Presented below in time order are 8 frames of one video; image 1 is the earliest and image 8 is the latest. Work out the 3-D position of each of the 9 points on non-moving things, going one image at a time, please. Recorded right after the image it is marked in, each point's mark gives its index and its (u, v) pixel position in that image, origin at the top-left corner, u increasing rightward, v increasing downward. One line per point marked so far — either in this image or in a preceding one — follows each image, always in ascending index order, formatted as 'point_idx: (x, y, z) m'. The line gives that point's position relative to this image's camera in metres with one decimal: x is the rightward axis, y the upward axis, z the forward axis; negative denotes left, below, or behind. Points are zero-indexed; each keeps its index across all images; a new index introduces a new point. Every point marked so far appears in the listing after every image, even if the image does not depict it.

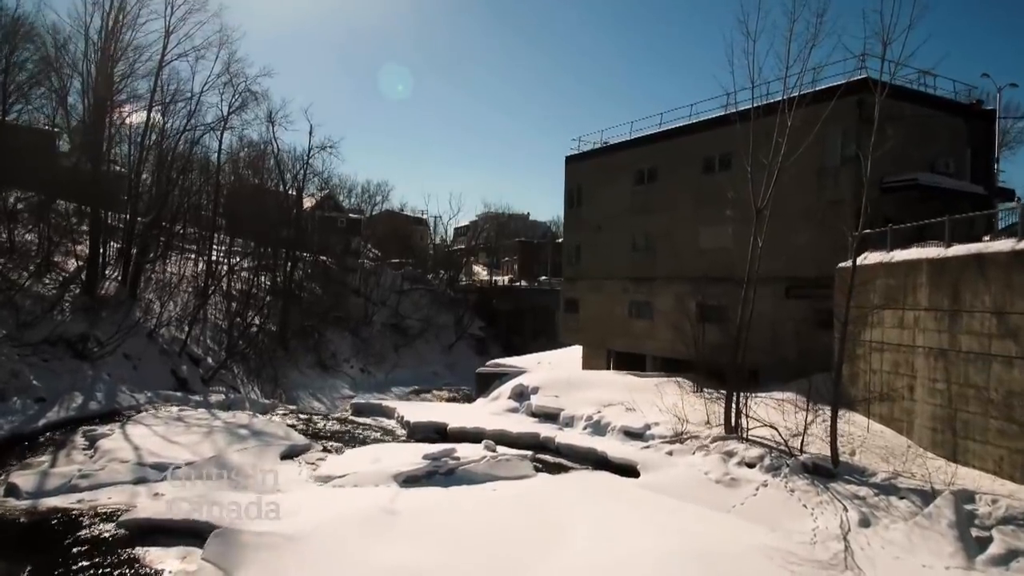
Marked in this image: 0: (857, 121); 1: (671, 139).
0: (+8.0, +3.8, +14.4) m
1: (+4.9, +4.5, +19.1) m
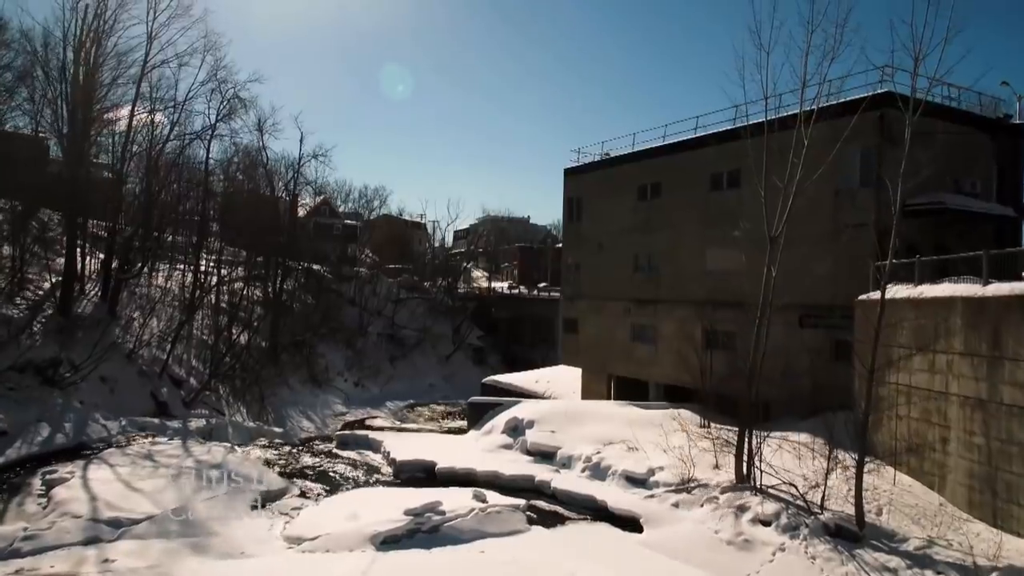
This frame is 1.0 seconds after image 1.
0: (+7.8, +3.2, +13.3) m
1: (+4.7, +3.8, +18.0) m
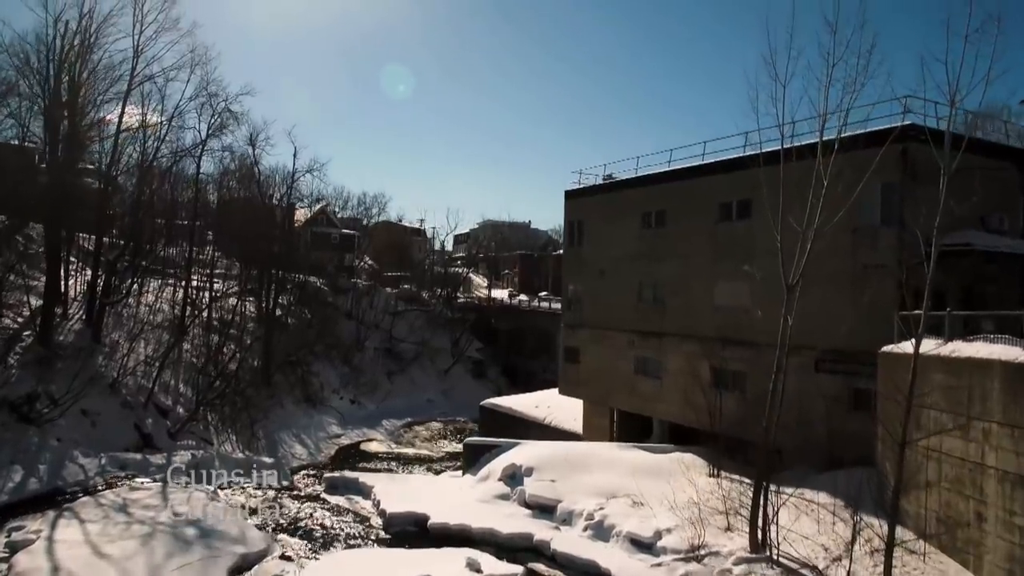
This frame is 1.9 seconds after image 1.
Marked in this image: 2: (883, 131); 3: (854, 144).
0: (+7.8, +2.2, +12.4) m
1: (+4.7, +2.9, +17.1) m
2: (+7.6, +3.2, +12.5) m
3: (+7.2, +3.0, +13.0) m
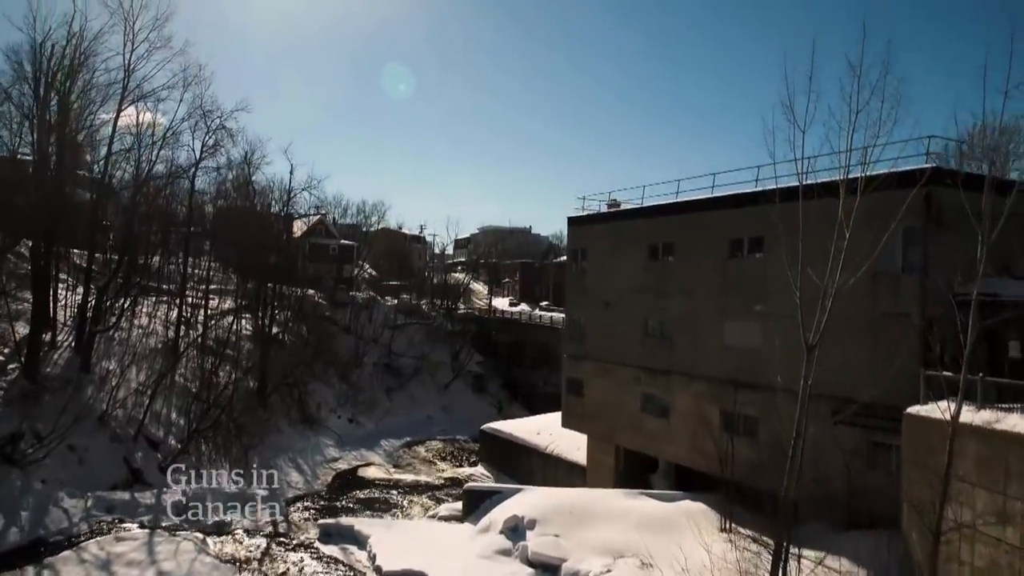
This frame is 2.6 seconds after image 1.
0: (+7.8, +1.3, +11.8) m
1: (+4.7, +1.9, +16.5) m
2: (+7.6, +2.2, +11.9) m
3: (+7.3, +2.0, +12.3) m
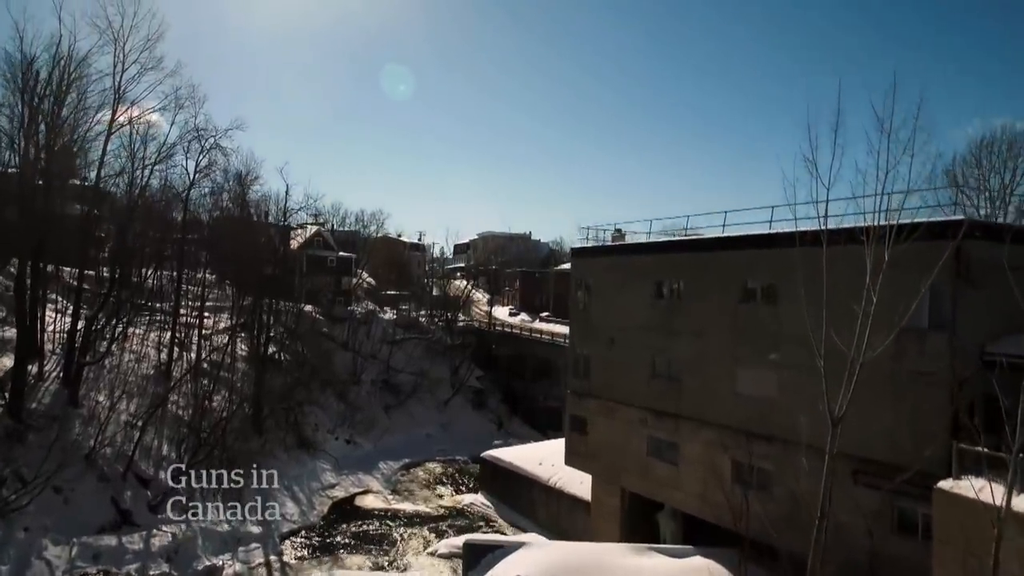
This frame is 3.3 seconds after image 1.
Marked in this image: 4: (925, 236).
0: (+7.9, +0.2, +11.1) m
1: (+4.8, +0.9, +15.8) m
2: (+7.7, +1.1, +11.2) m
3: (+7.3, +1.0, +11.7) m
4: (+7.5, +0.9, +11.5) m
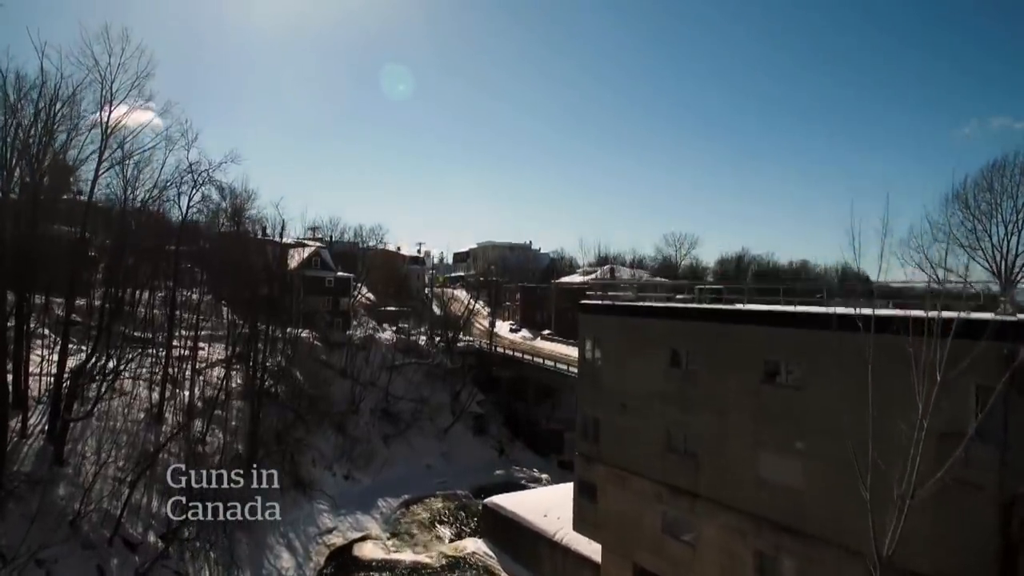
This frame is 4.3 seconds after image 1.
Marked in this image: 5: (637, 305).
0: (+8.1, -1.6, +10.2) m
1: (+5.0, -0.9, +14.9) m
2: (+7.9, -0.7, +10.3) m
3: (+7.5, -0.8, +10.8) m
4: (+7.7, -0.9, +10.6) m
5: (+3.4, -0.4, +17.0) m
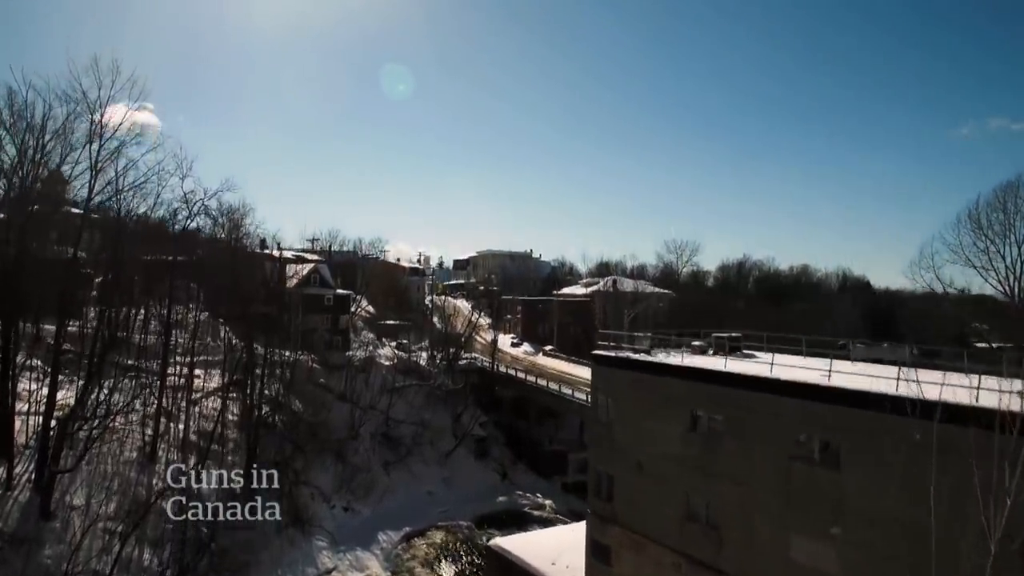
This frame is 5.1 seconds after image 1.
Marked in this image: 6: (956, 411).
0: (+8.3, -3.0, +9.3) m
1: (+5.3, -2.3, +14.0) m
2: (+8.2, -2.1, +9.4) m
3: (+7.8, -2.3, +9.9) m
4: (+8.0, -2.3, +9.7) m
5: (+3.7, -1.9, +16.1) m
6: (+7.2, -2.1, +10.6) m
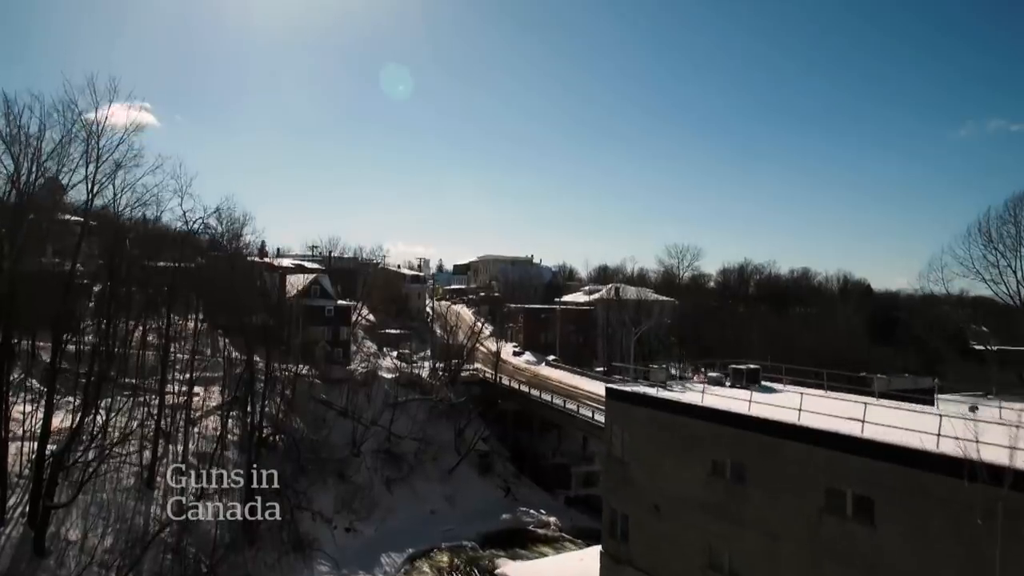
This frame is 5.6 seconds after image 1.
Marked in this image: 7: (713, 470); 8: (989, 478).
0: (+8.7, -3.9, +8.7) m
1: (+5.6, -3.2, +13.4) m
2: (+8.5, -3.0, +8.8) m
3: (+8.1, -3.2, +9.3) m
4: (+8.3, -3.2, +9.1) m
5: (+4.0, -2.8, +15.5) m
6: (+7.5, -3.0, +10.0) m
7: (+4.7, -4.2, +14.7) m
8: (+7.4, -3.1, +10.0) m
